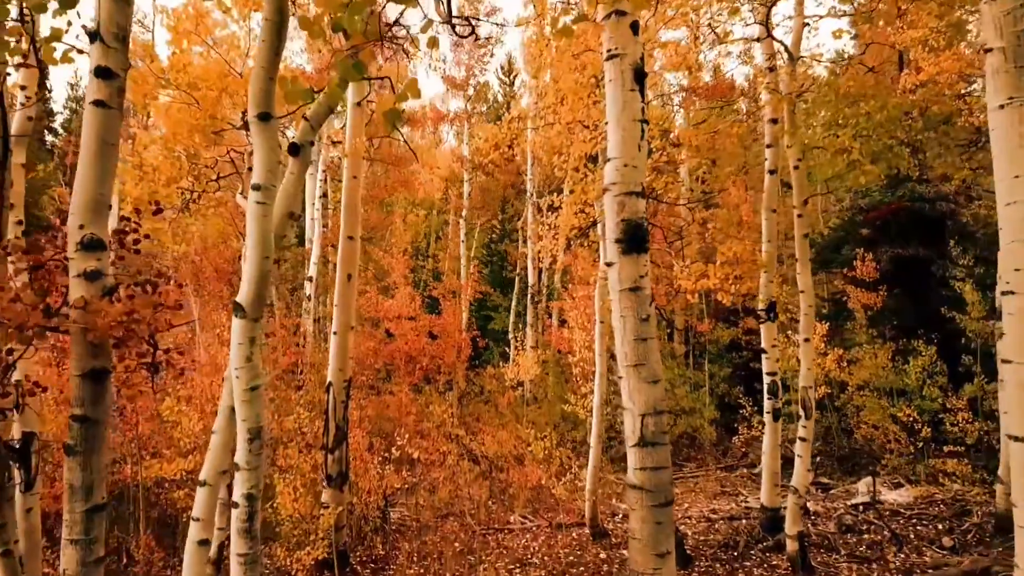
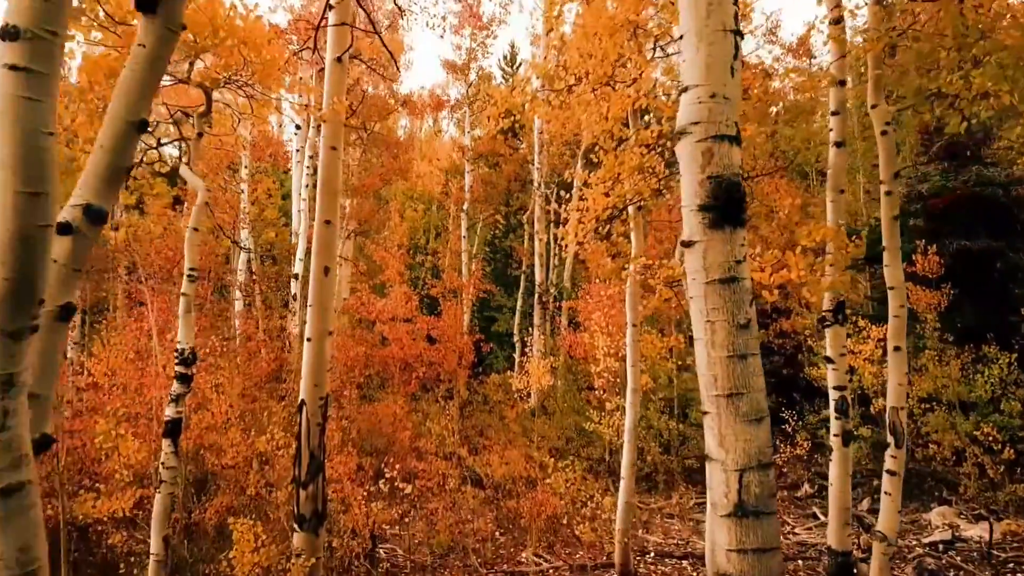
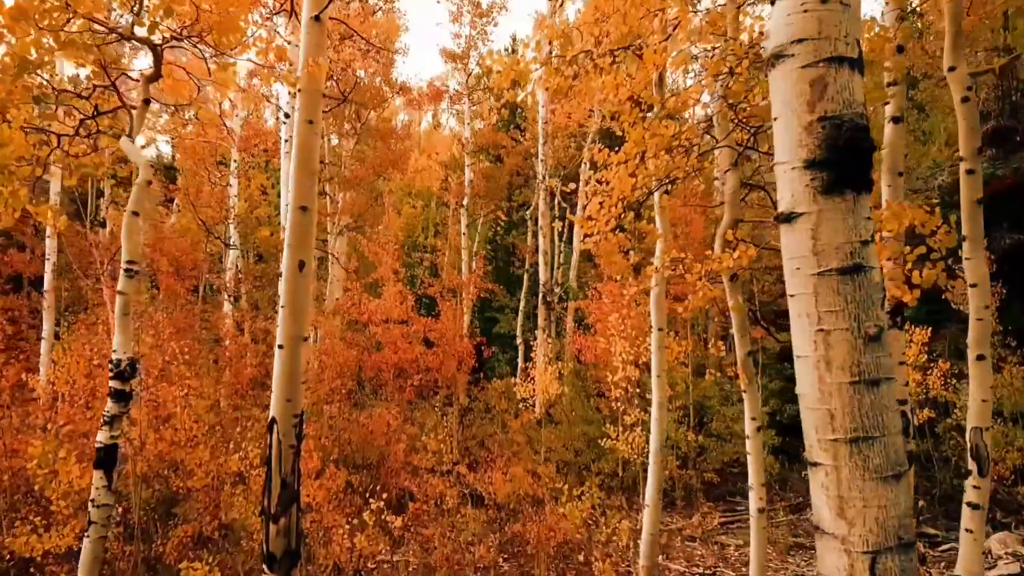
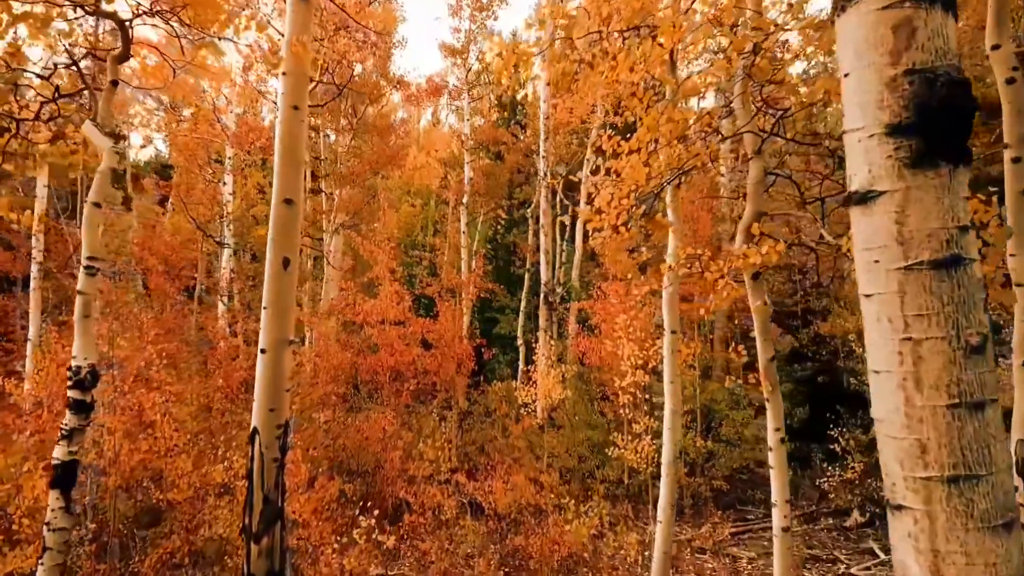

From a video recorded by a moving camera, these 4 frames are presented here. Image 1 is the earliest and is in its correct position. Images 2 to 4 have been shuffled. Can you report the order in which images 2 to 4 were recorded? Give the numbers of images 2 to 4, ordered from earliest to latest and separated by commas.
2, 3, 4
